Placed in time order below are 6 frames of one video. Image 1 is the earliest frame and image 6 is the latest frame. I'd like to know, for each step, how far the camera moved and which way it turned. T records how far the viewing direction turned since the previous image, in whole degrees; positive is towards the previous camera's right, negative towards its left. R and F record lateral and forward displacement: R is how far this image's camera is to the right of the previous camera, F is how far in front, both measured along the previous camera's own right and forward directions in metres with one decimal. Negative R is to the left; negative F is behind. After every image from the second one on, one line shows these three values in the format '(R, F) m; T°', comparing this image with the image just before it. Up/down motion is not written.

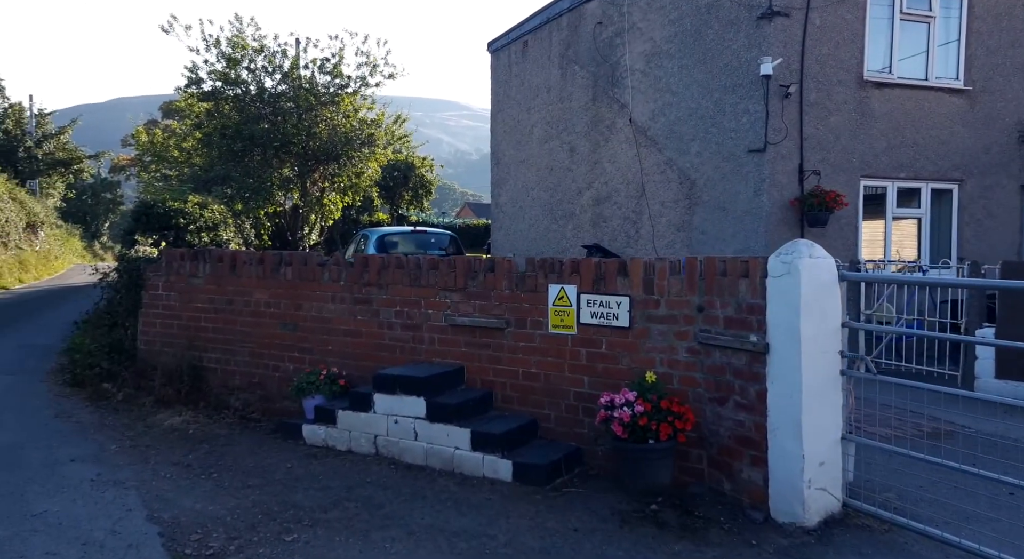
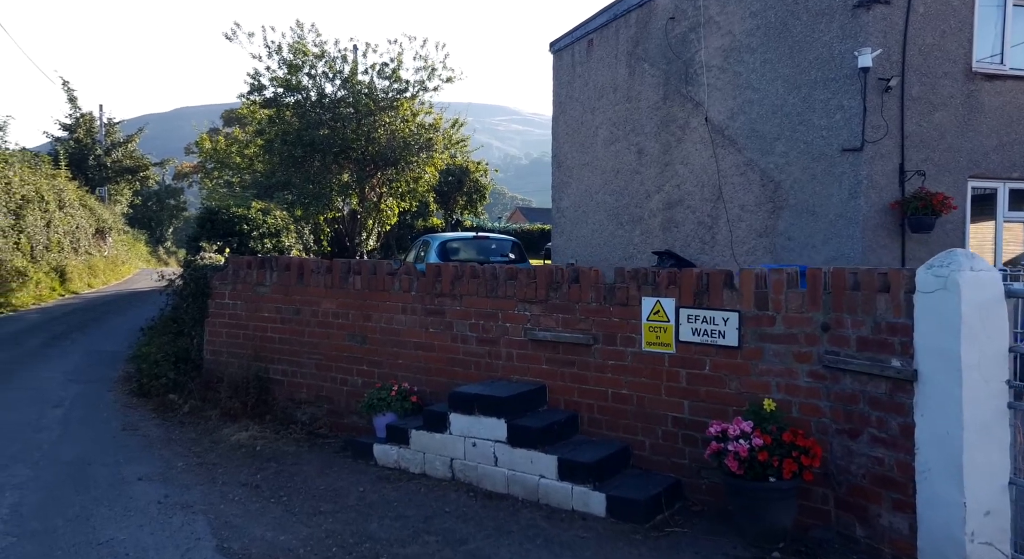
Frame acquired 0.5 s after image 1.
(-0.2, +0.4) m; -4°
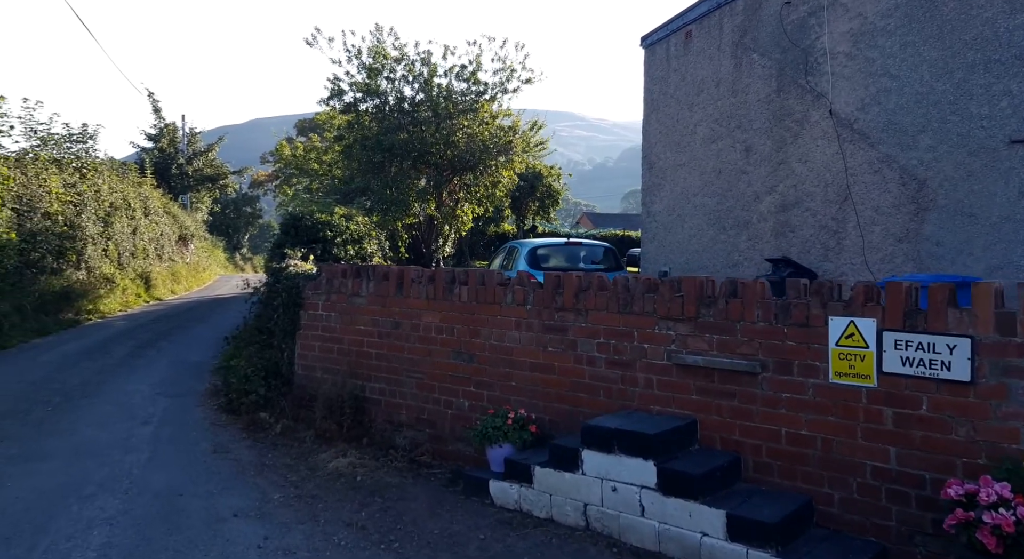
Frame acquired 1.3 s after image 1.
(-0.4, +0.7) m; -5°
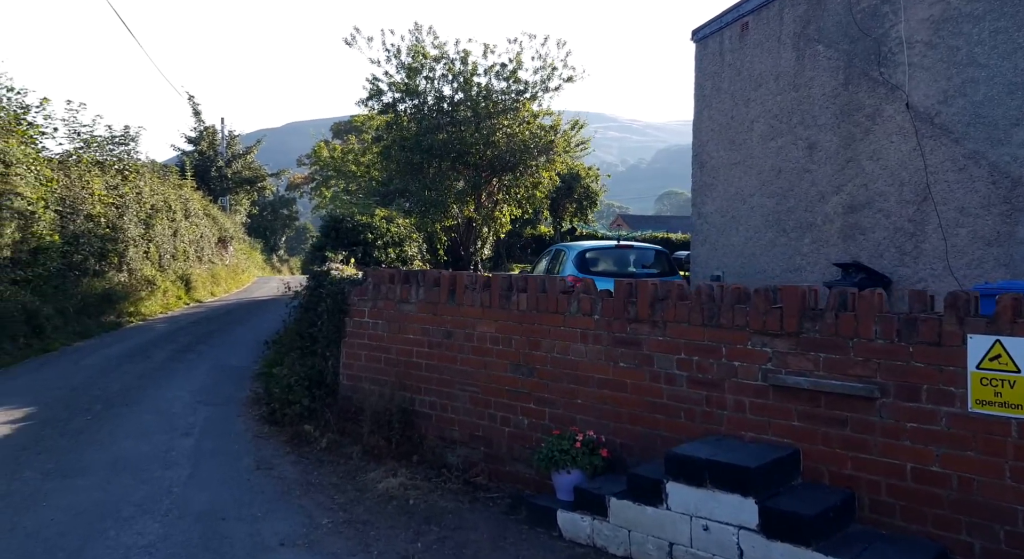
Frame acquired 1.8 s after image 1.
(-0.2, +0.5) m; -2°
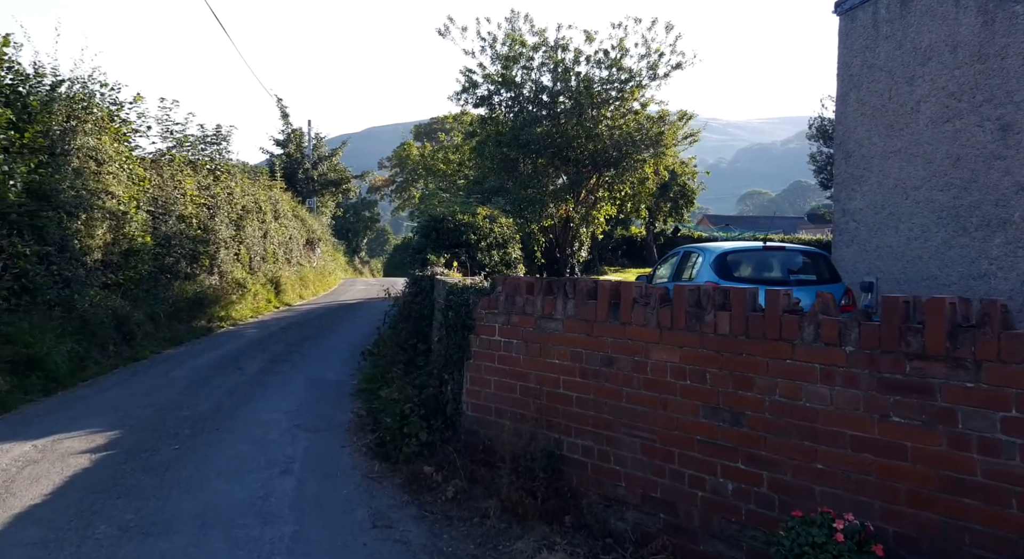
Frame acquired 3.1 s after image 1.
(-0.6, +1.3) m; -6°
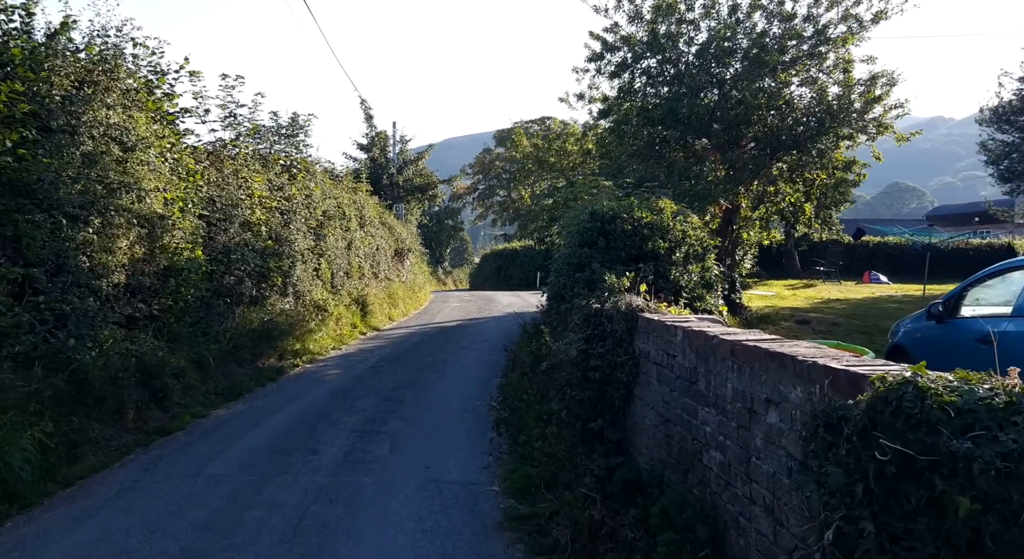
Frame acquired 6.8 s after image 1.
(-1.3, +4.0) m; -6°
